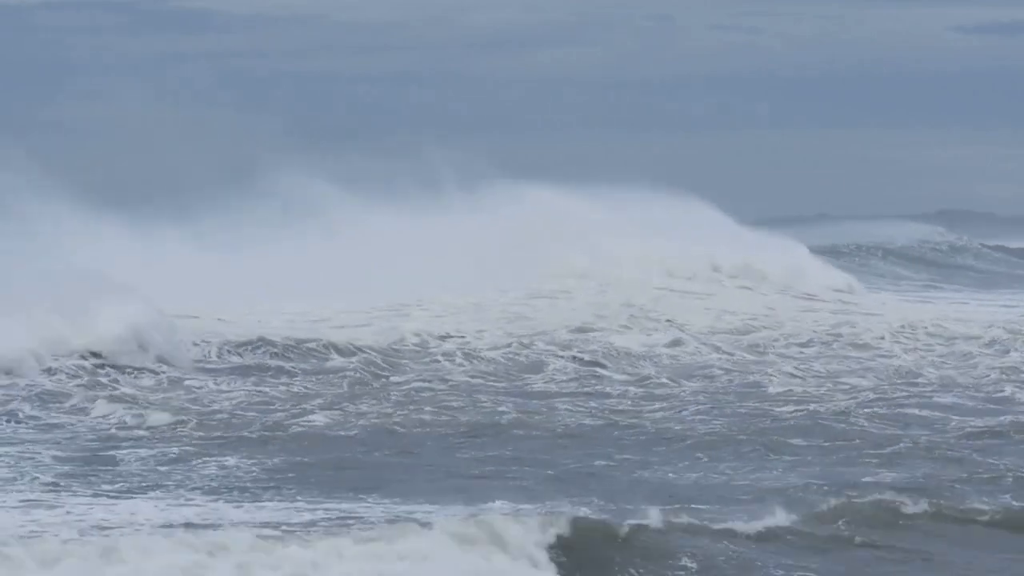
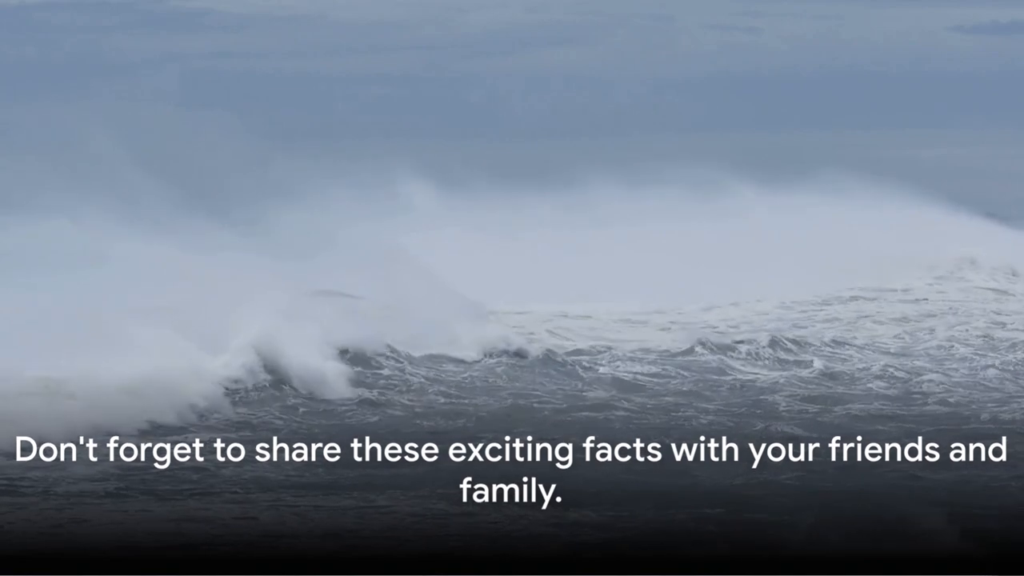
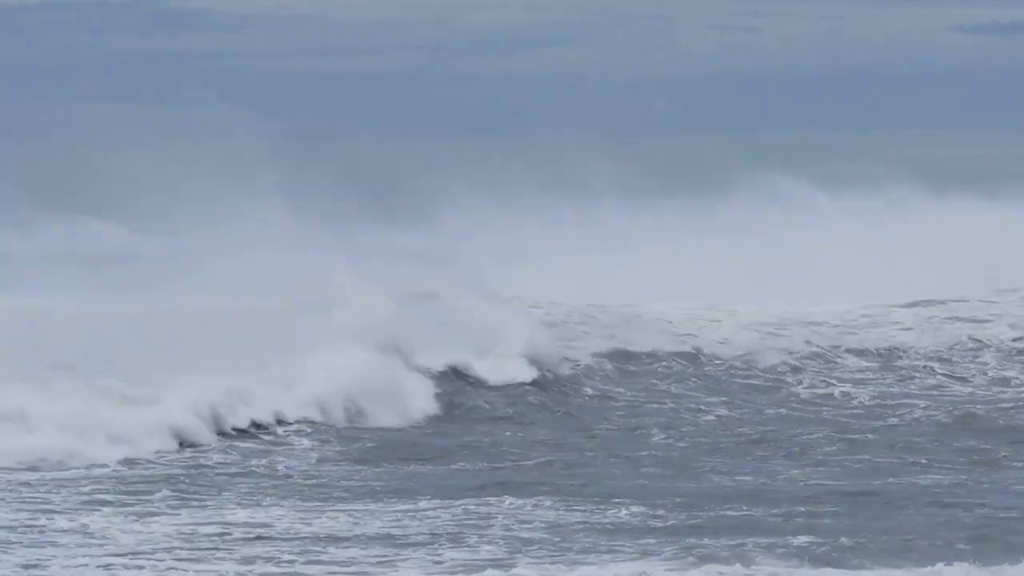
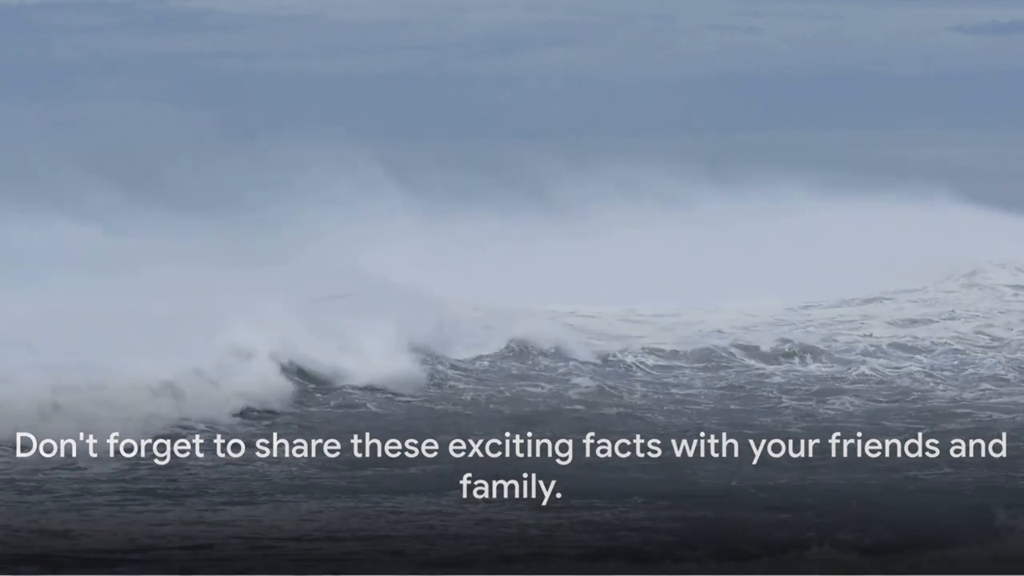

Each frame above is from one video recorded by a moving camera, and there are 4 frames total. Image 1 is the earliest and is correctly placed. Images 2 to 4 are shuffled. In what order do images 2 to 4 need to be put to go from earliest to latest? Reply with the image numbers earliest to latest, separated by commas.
2, 4, 3
